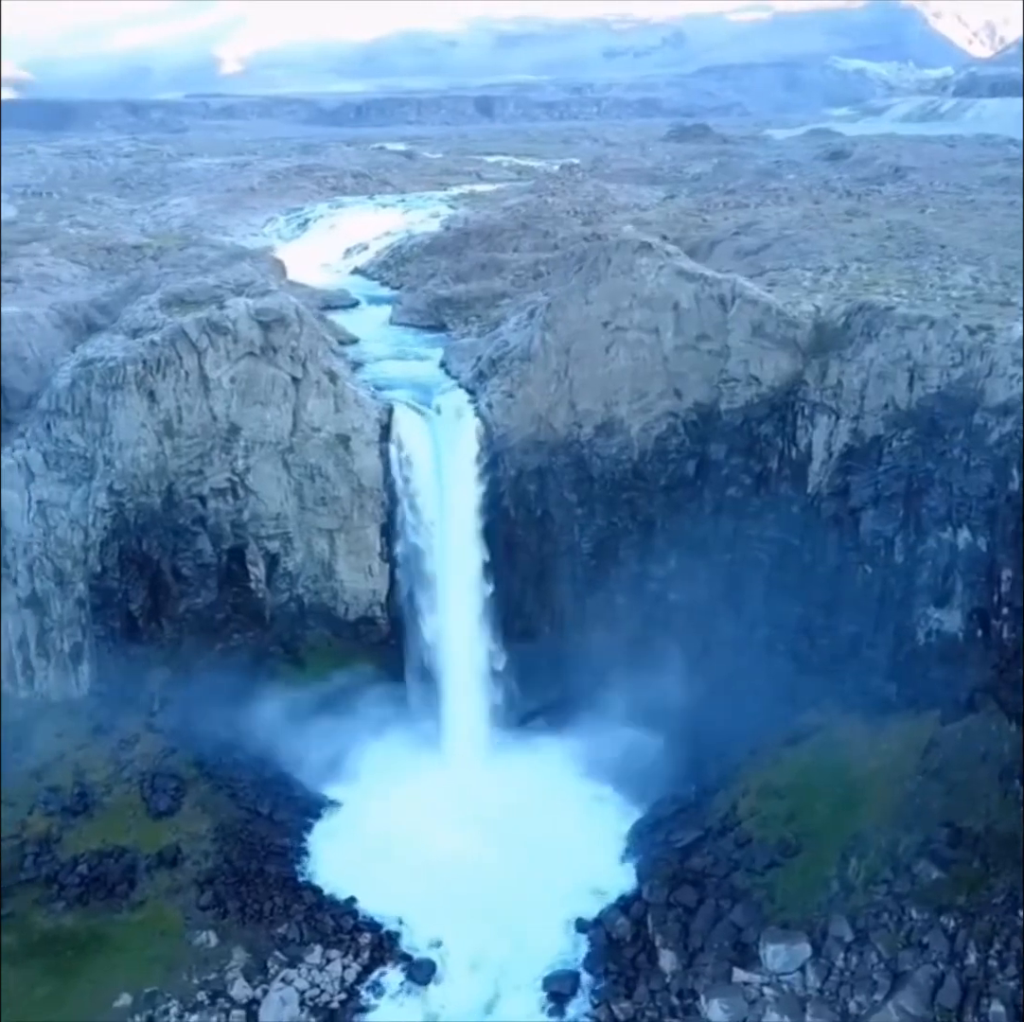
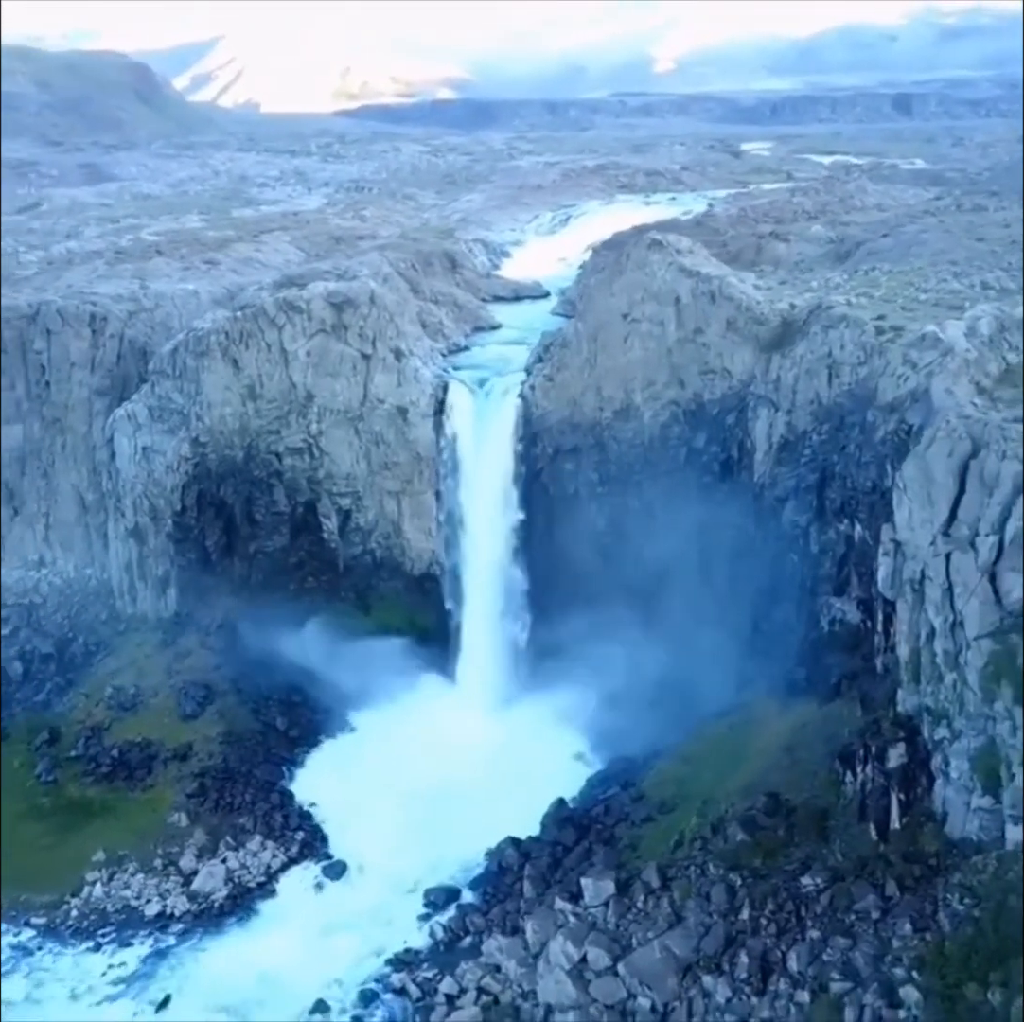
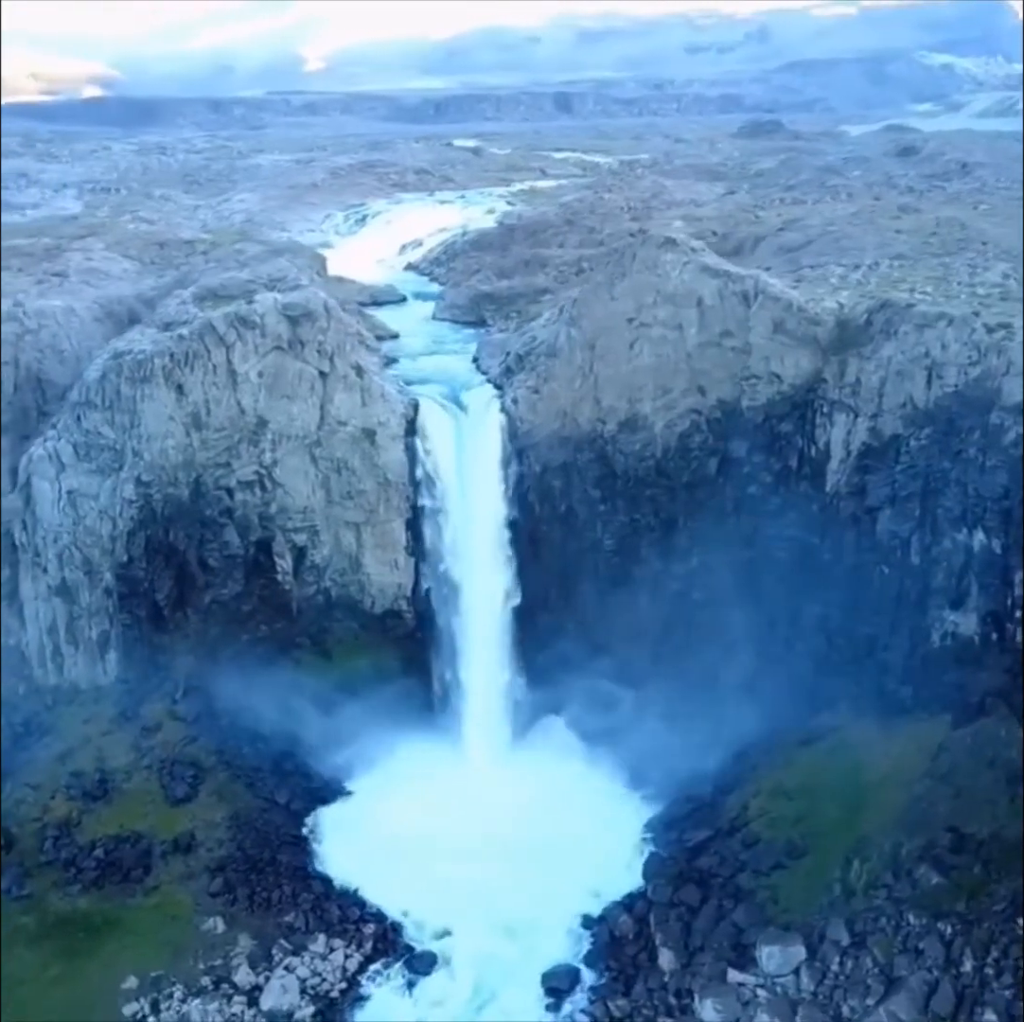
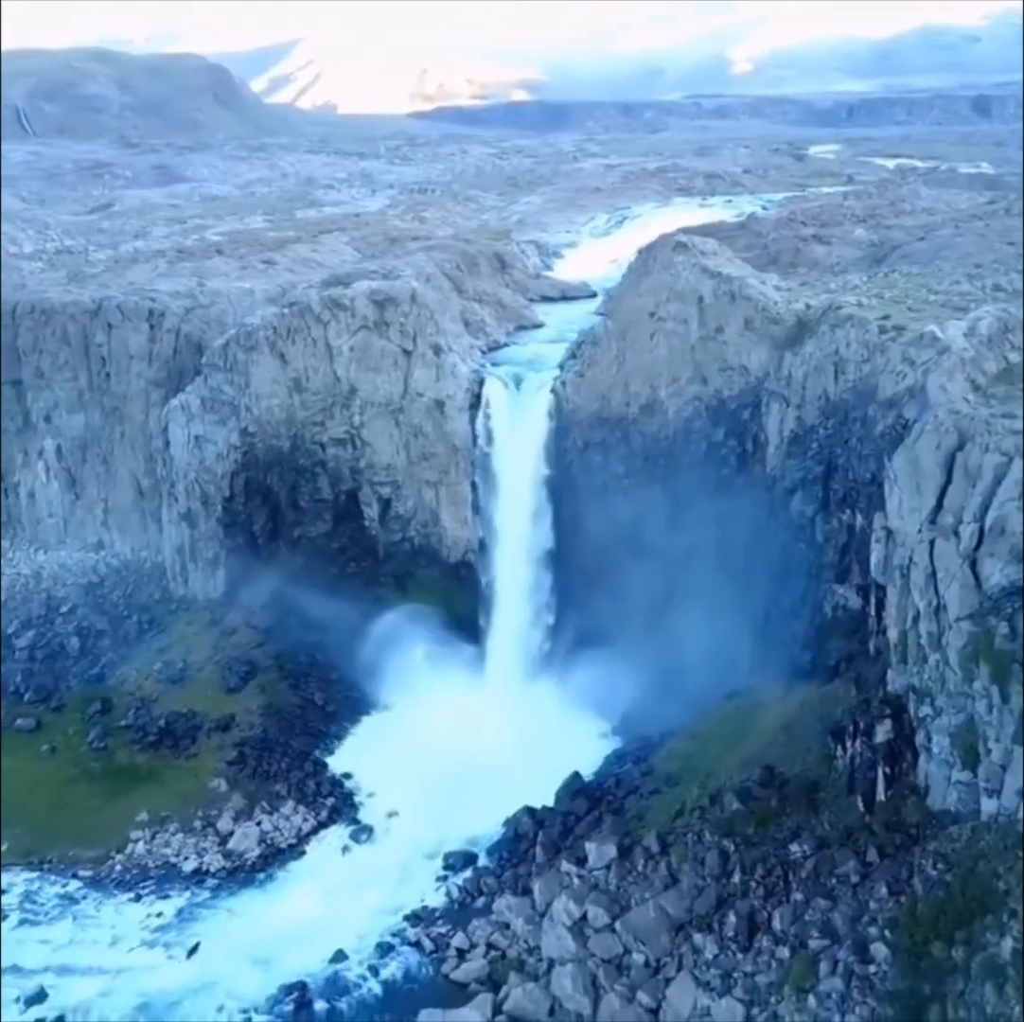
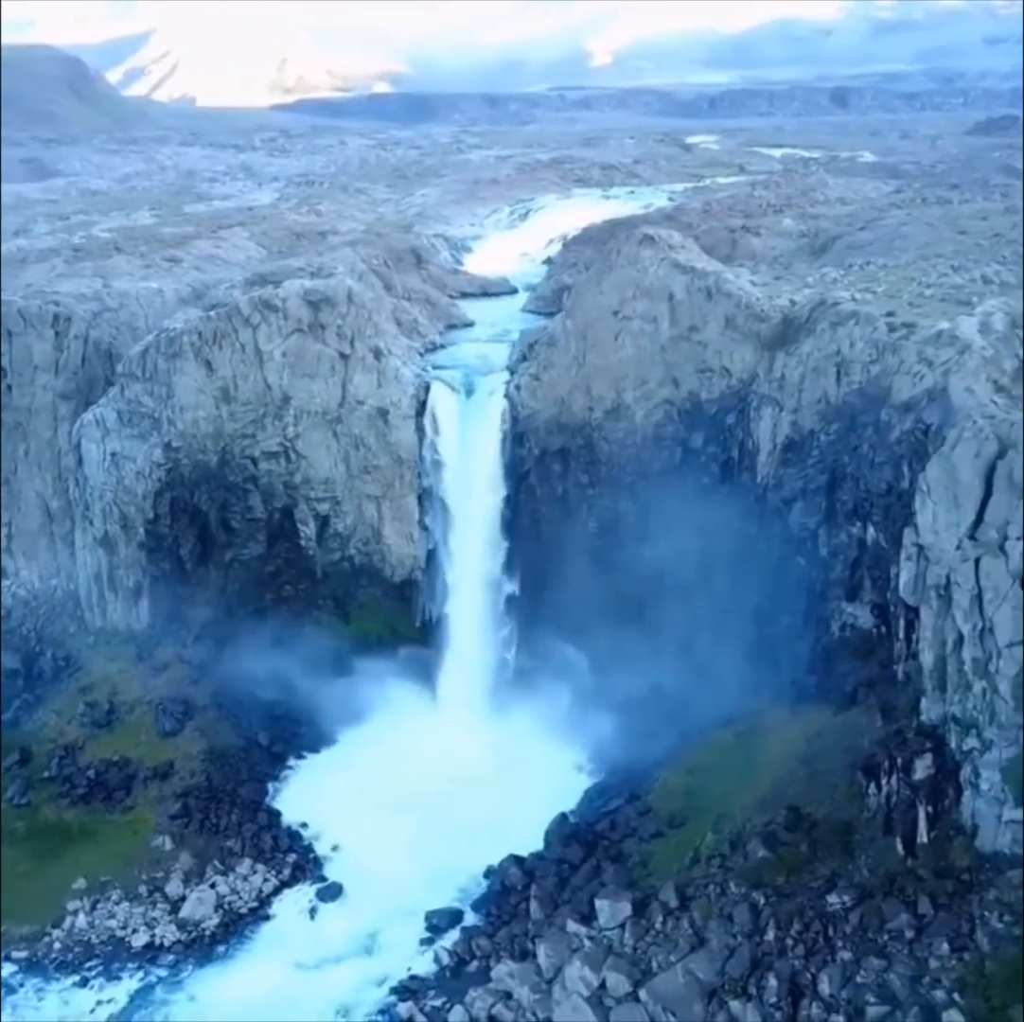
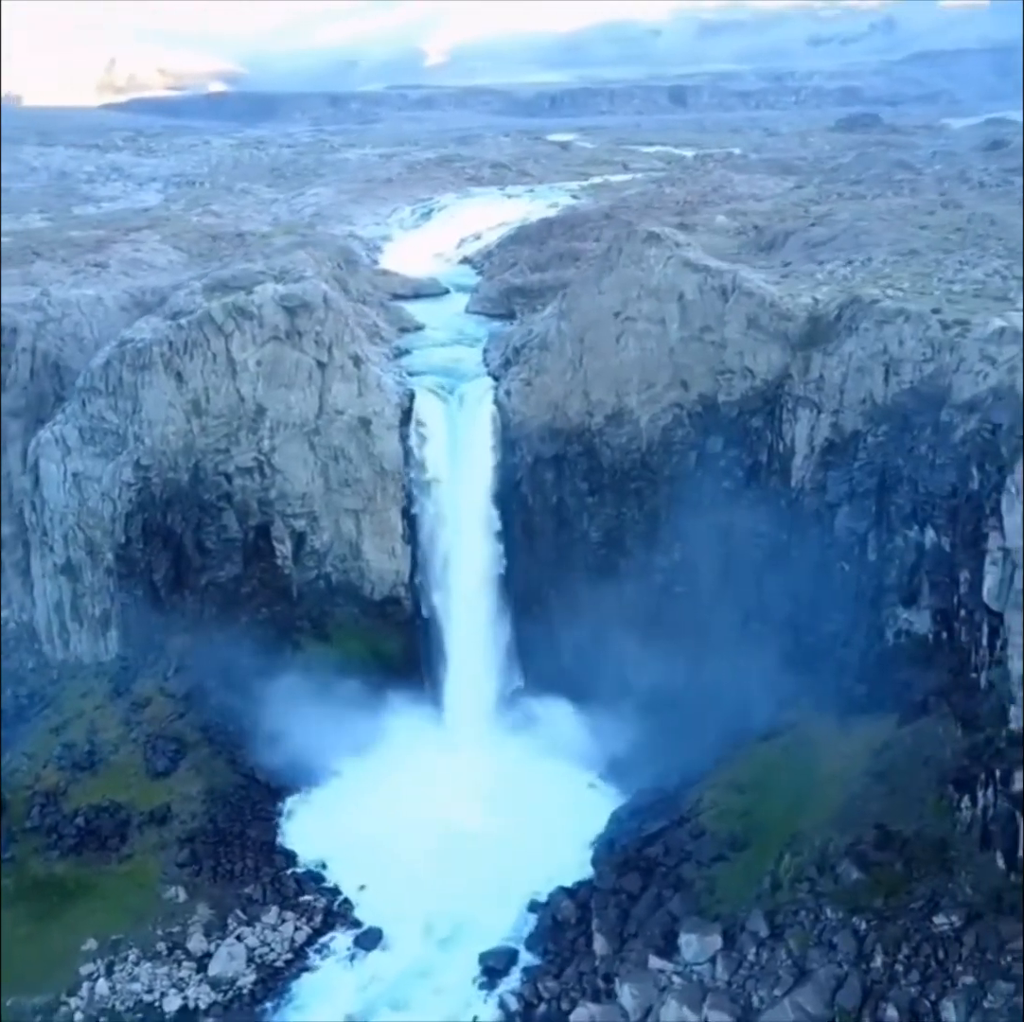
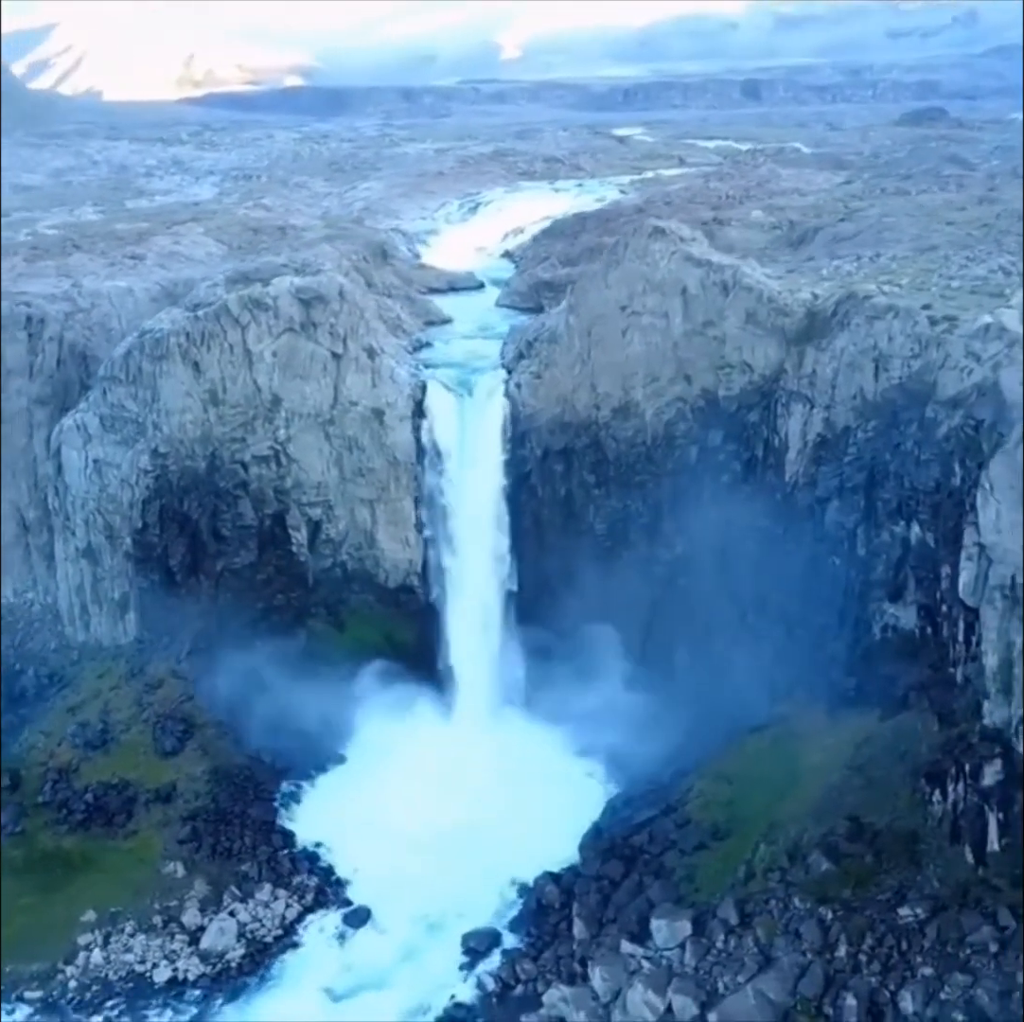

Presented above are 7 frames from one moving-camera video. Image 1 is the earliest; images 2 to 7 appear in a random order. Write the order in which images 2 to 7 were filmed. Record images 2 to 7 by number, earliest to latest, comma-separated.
3, 6, 7, 5, 2, 4
